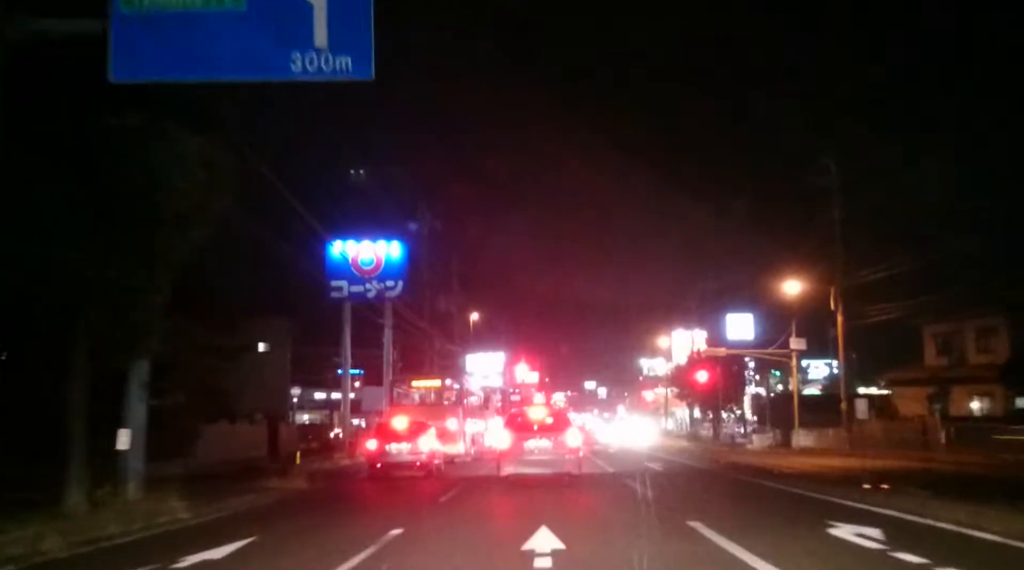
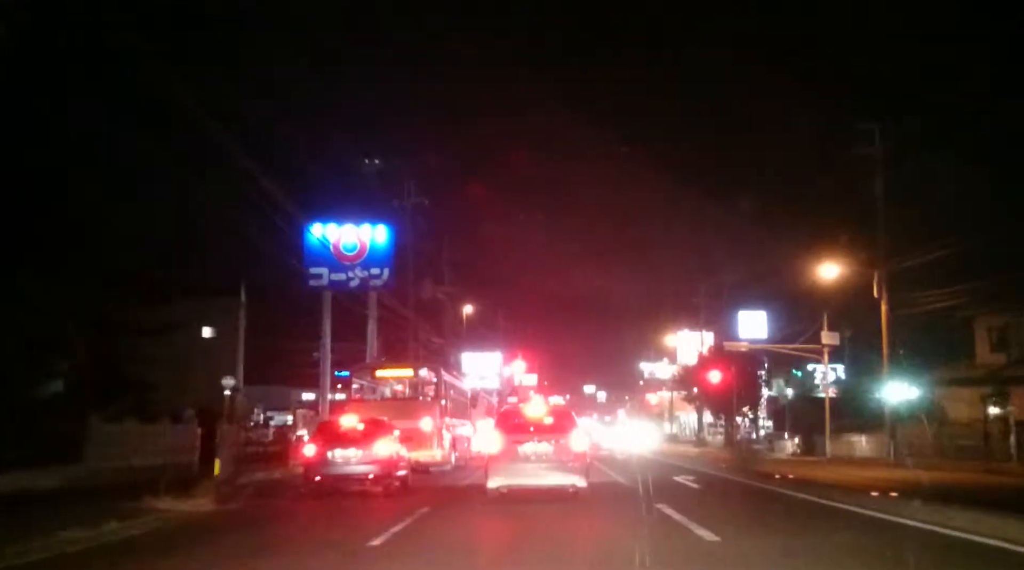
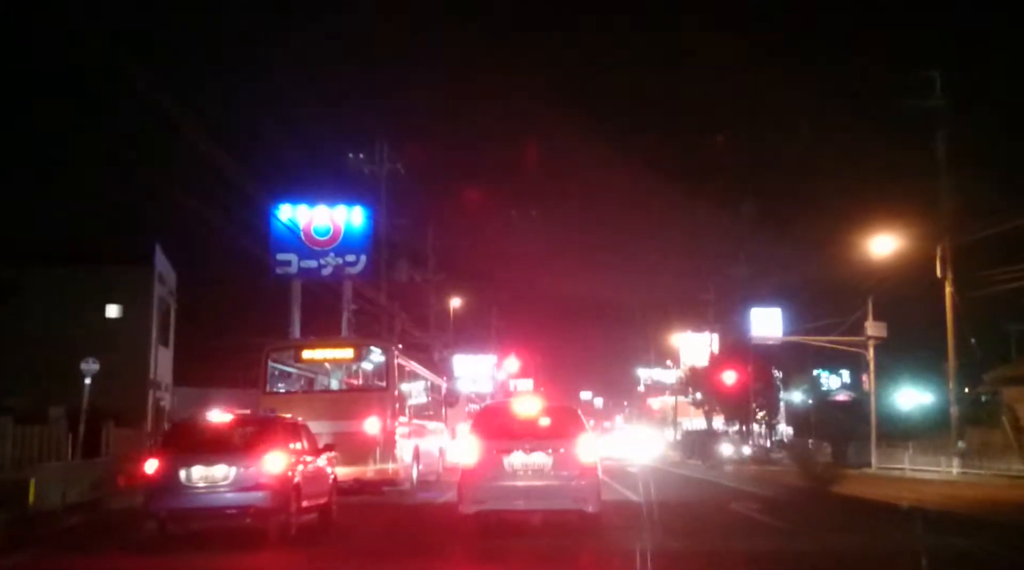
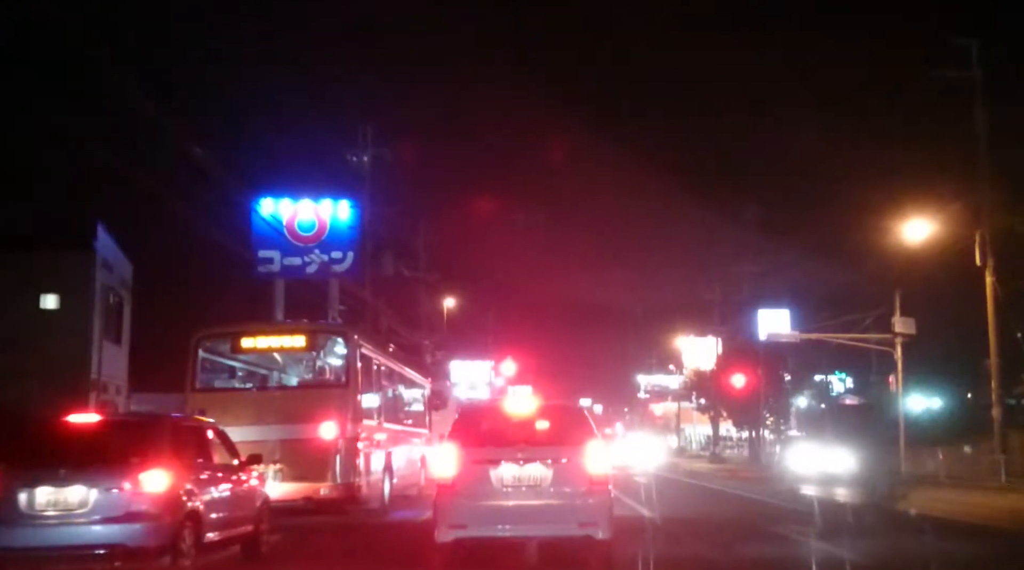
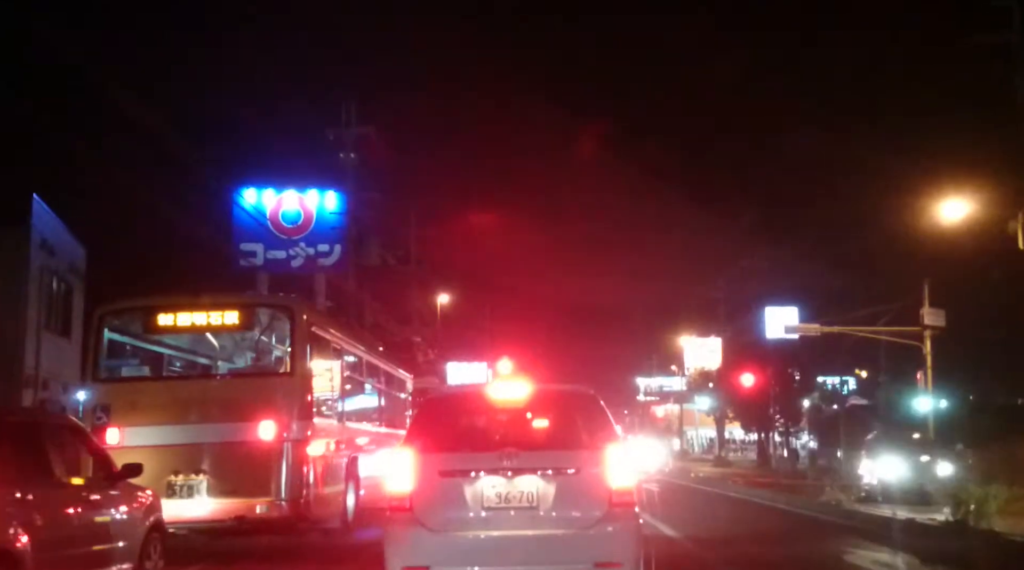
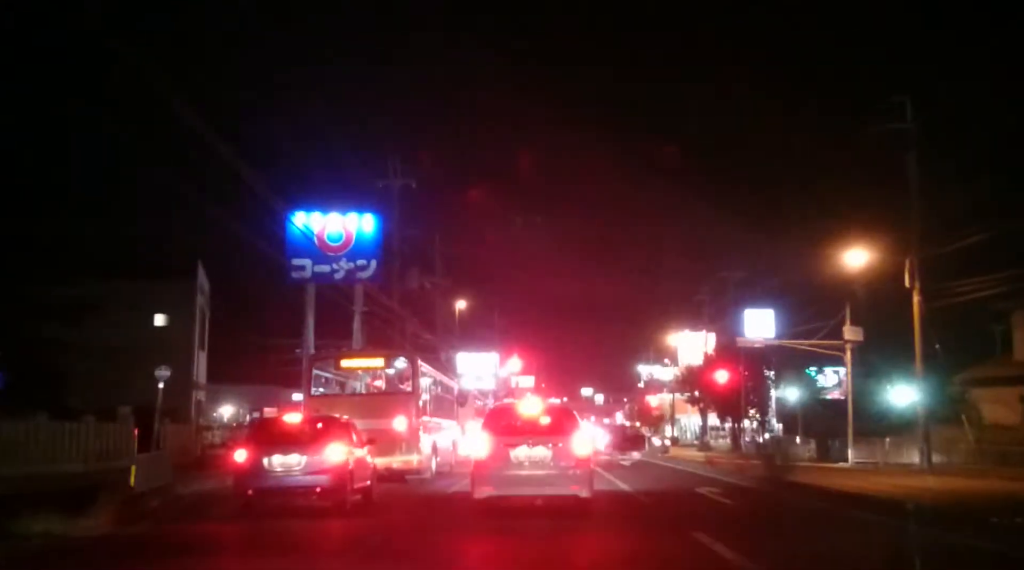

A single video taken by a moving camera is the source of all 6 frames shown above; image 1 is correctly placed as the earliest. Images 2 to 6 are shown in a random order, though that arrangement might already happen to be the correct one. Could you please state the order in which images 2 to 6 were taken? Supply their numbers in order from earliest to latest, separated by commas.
2, 6, 3, 4, 5
